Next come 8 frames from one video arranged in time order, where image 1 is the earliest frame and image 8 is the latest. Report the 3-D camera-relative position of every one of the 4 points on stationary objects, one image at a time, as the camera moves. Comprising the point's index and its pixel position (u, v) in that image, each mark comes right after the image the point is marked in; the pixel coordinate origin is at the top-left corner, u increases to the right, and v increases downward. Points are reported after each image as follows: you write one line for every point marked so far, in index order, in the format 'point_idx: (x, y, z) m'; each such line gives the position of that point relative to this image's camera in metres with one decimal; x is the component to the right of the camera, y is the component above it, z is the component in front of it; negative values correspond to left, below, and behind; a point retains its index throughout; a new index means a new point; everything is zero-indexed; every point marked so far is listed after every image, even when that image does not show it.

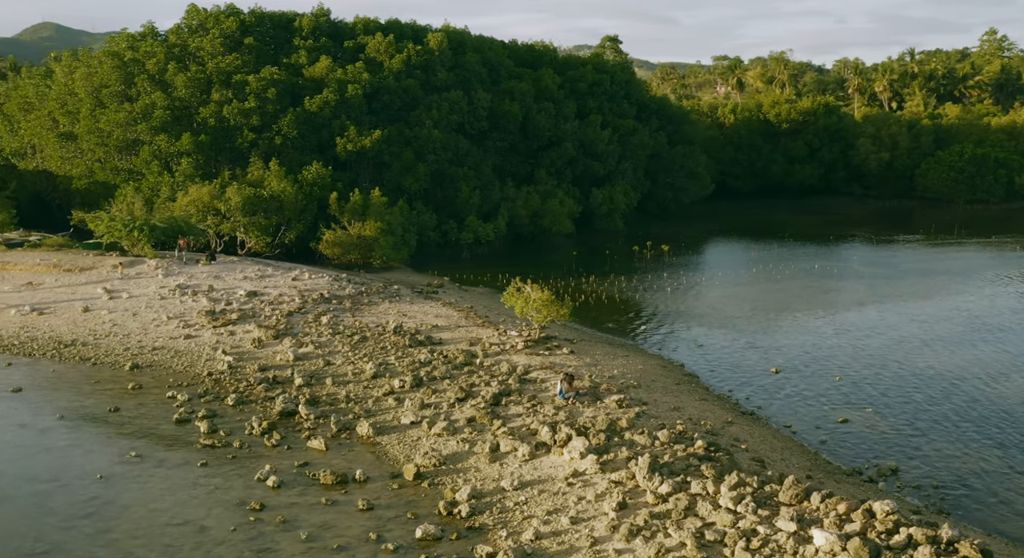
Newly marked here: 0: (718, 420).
0: (+3.7, -2.5, +17.3) m
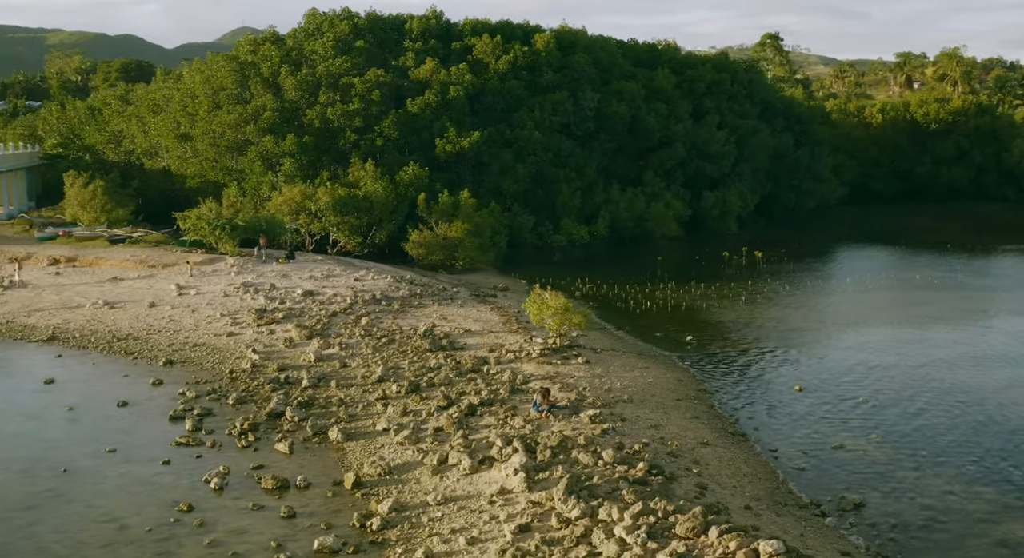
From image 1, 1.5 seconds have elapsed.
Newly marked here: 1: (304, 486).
0: (+3.0, -2.7, +16.4) m
1: (-3.1, -3.1, +14.8) m
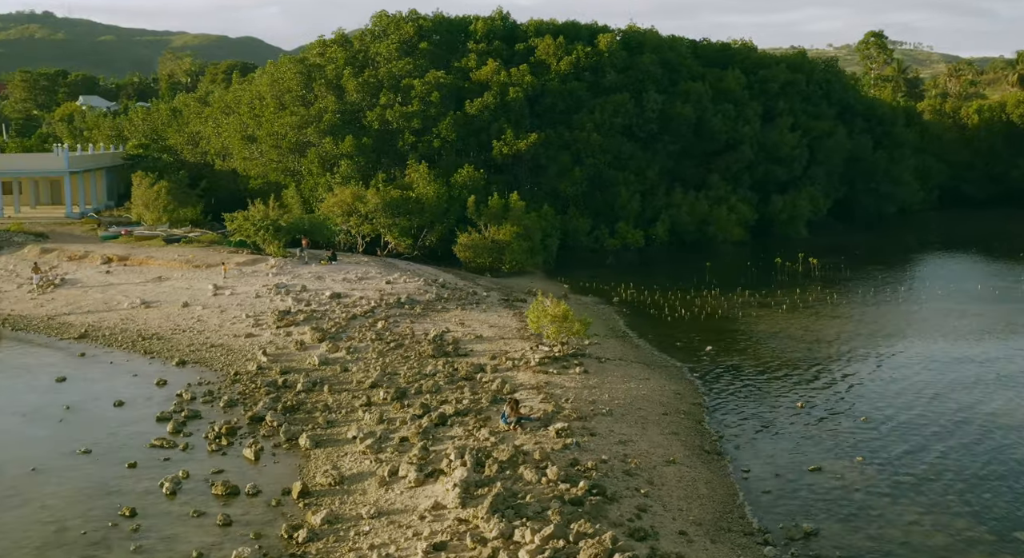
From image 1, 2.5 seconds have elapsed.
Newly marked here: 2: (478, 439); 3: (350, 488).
0: (+2.4, -2.9, +15.8) m
1: (-3.9, -3.3, +14.7) m
2: (-0.6, -2.7, +16.4) m
3: (-2.5, -3.2, +14.7) m
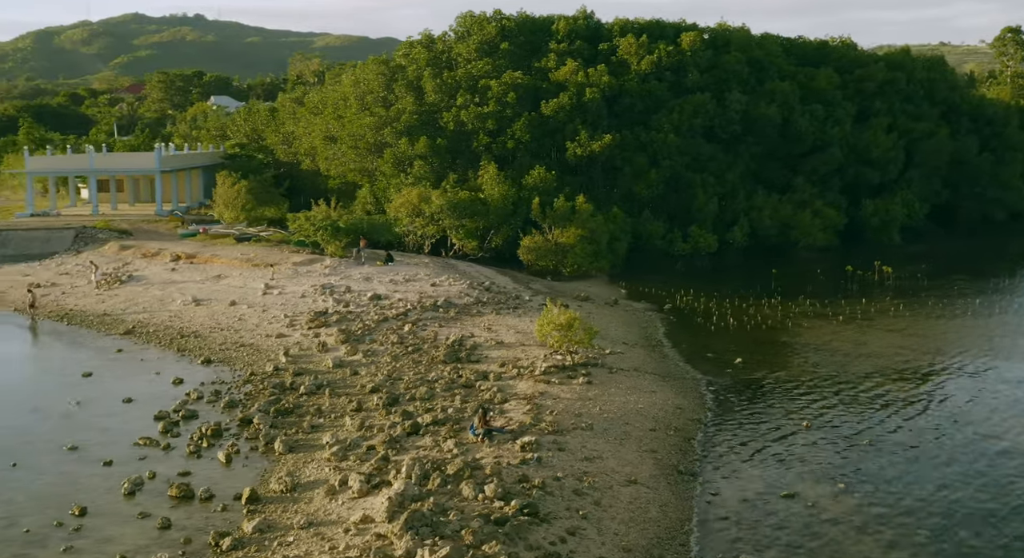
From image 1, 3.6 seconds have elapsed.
0: (+1.7, -3.1, +15.3) m
1: (-4.7, -3.3, +14.9) m
2: (-1.2, -2.9, +16.2) m
3: (-3.2, -3.3, +14.7) m
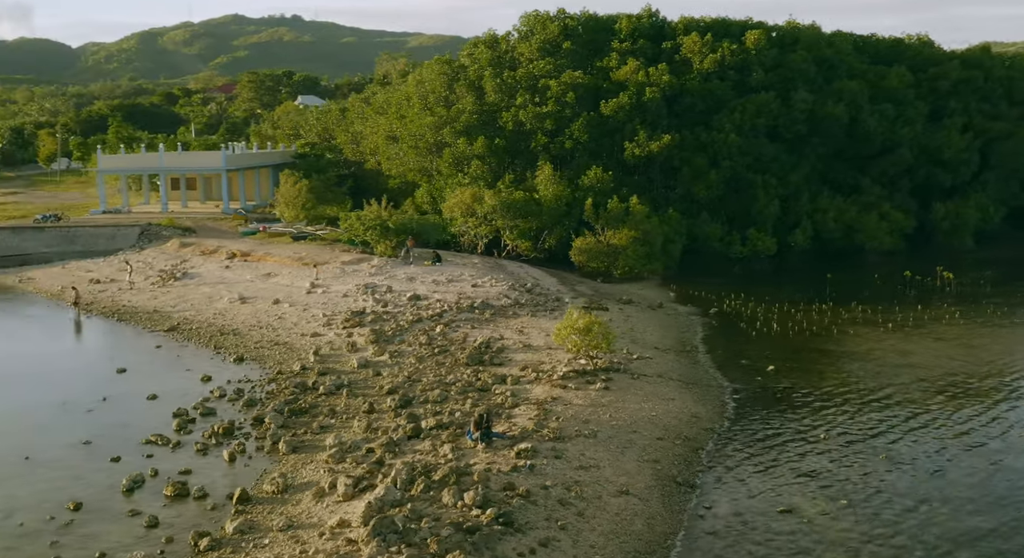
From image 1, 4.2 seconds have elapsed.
0: (+1.5, -3.2, +15.0) m
1: (-4.9, -3.4, +15.1) m
2: (-1.3, -2.9, +16.1) m
3: (-3.4, -3.3, +14.8) m
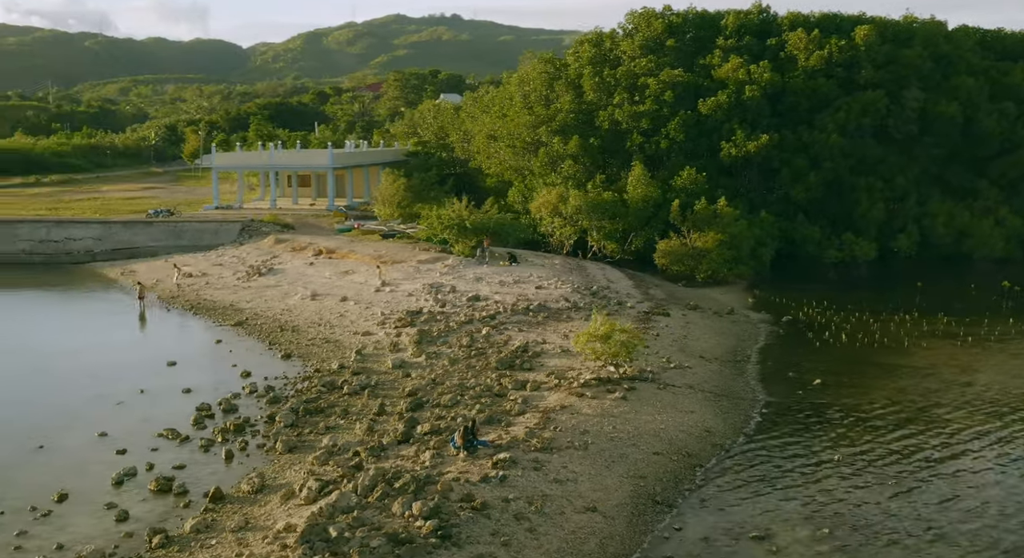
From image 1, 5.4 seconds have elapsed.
0: (+1.0, -3.4, +14.6) m
1: (-5.3, -3.4, +15.5) m
2: (-1.6, -3.0, +16.1) m
3: (-3.9, -3.4, +15.0) m
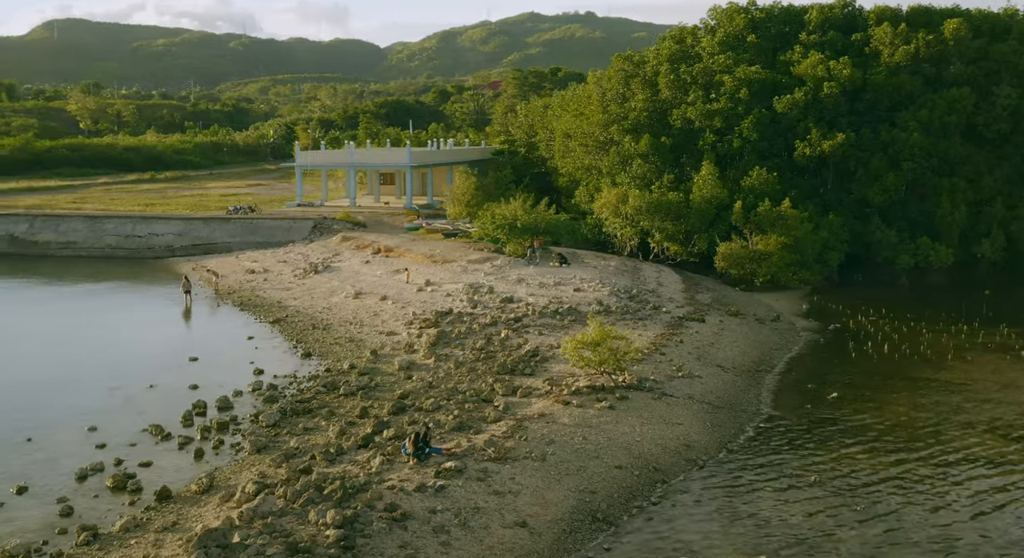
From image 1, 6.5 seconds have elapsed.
0: (0.0, -3.5, +14.3) m
1: (-6.2, -3.4, +15.9) m
2: (-2.5, -3.1, +16.0) m
3: (-4.9, -3.4, +15.3) m
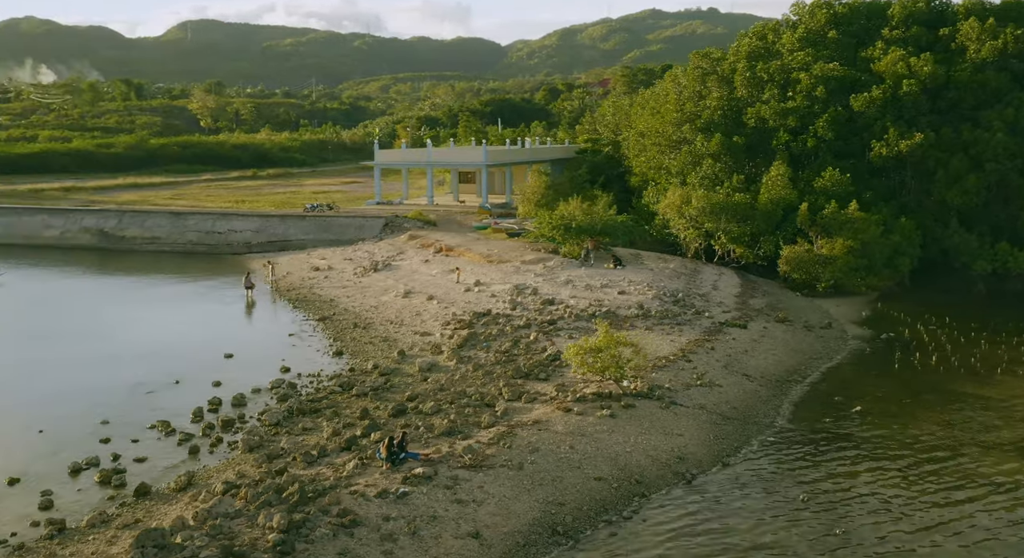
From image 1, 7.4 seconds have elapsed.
0: (-0.7, -3.6, +14.2) m
1: (-6.7, -3.5, +16.4) m
2: (-2.9, -3.2, +16.2) m
3: (-5.4, -3.5, +15.6) m
